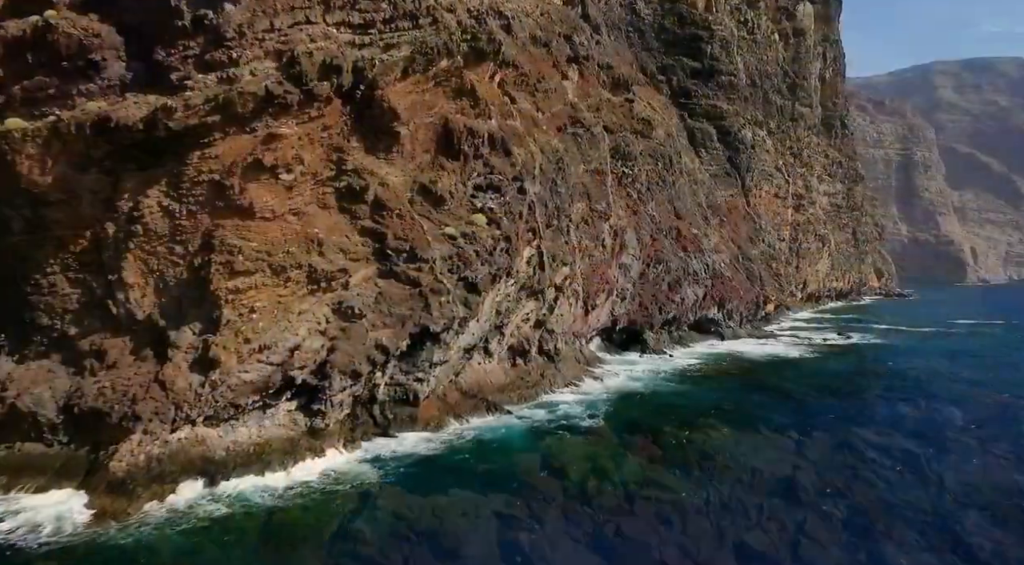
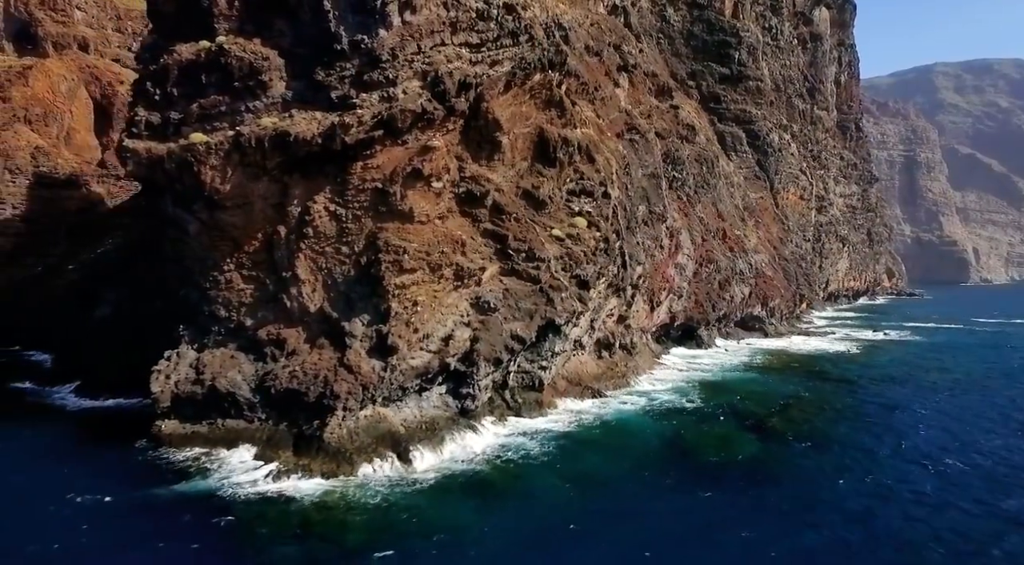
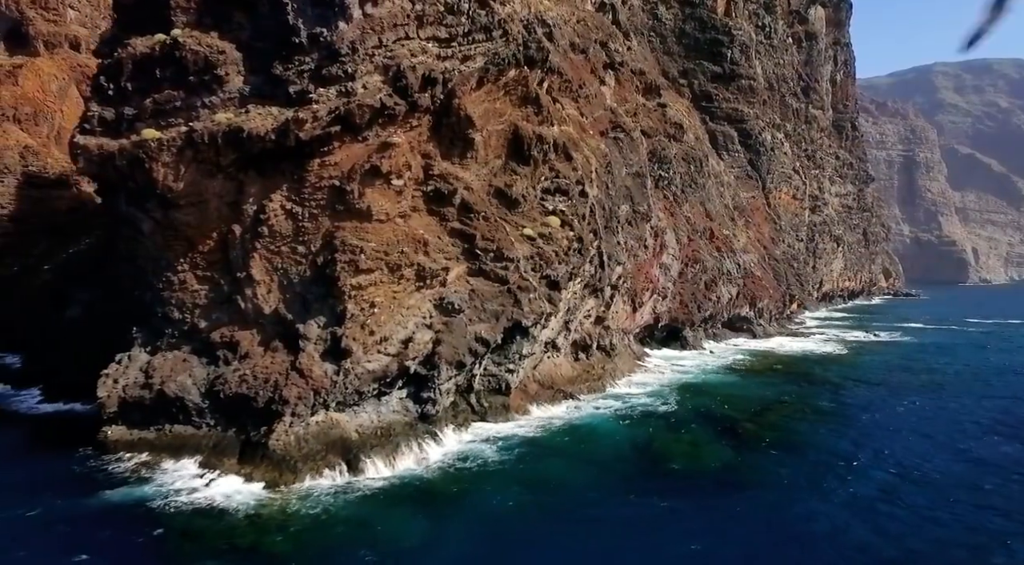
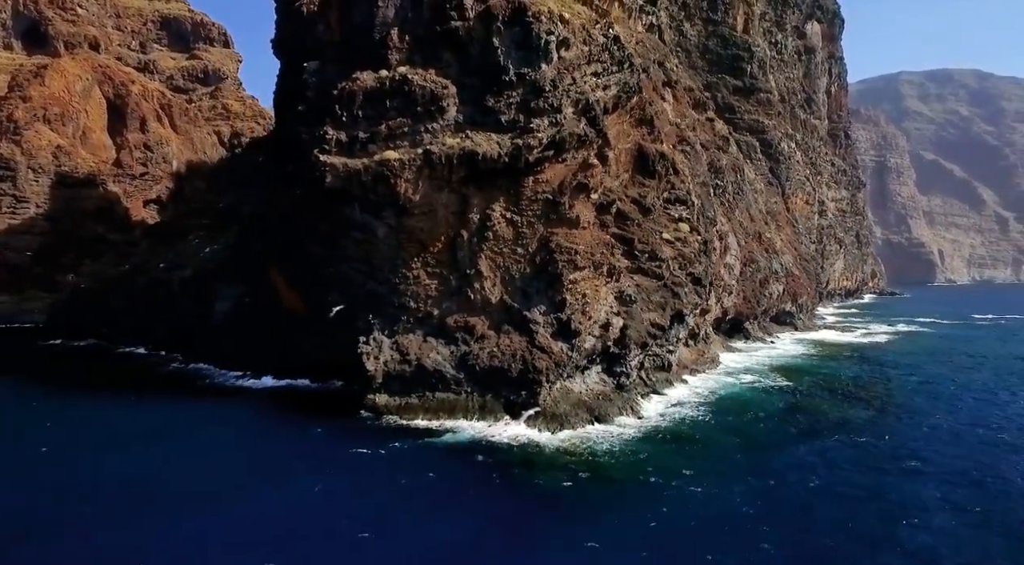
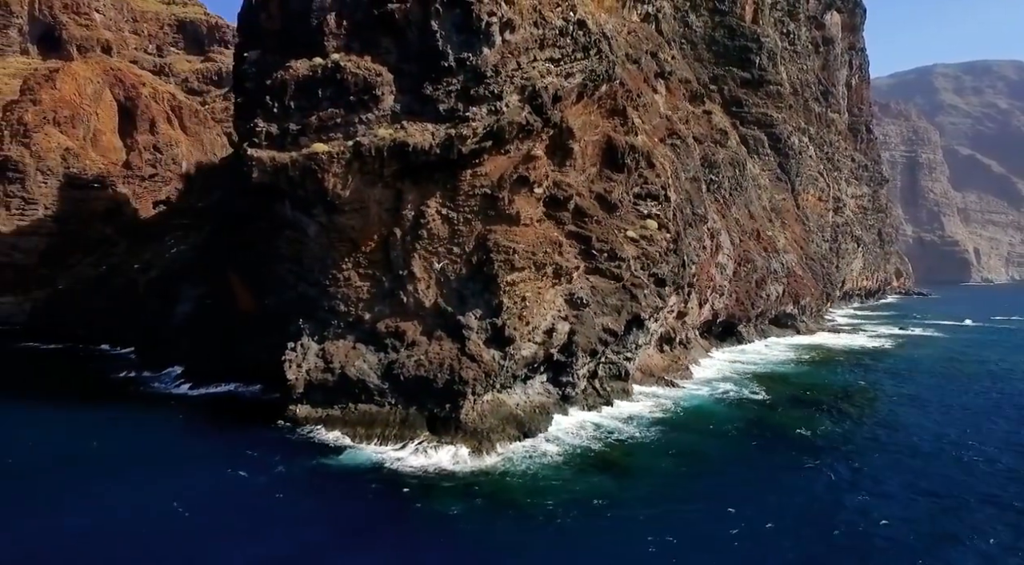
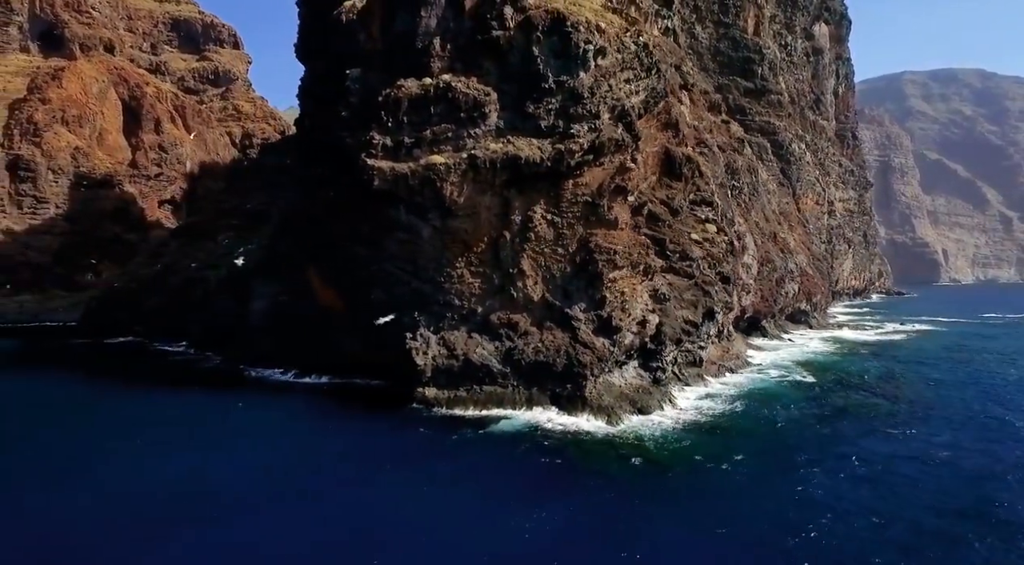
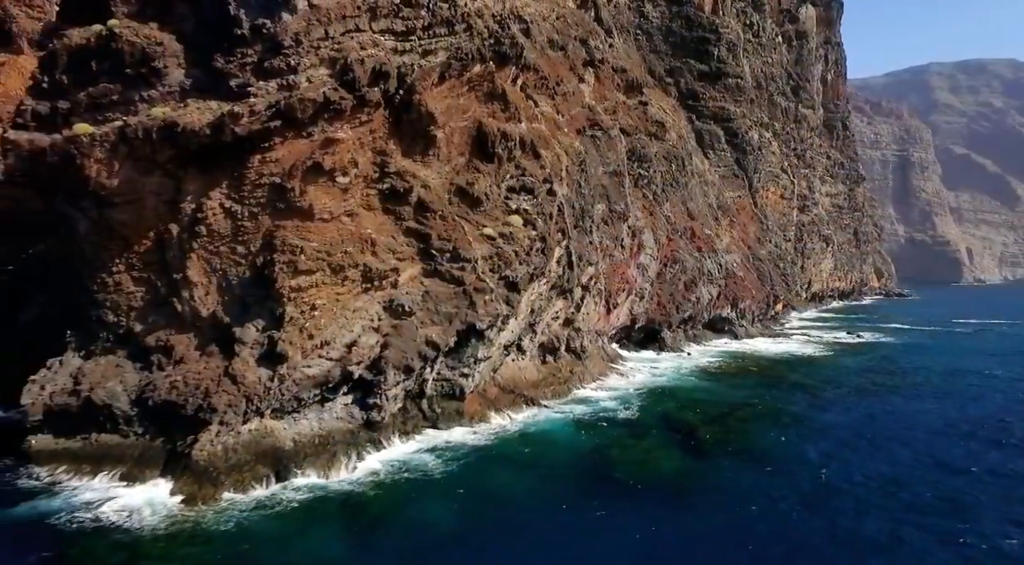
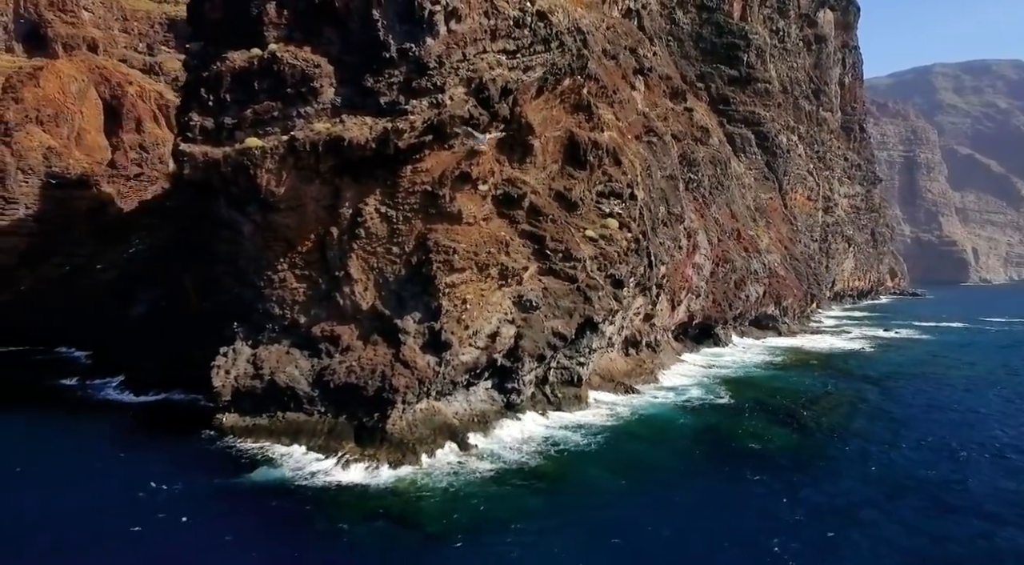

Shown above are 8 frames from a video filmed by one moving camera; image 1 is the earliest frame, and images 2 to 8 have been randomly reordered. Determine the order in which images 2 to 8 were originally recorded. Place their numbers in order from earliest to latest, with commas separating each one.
7, 3, 2, 8, 5, 4, 6
